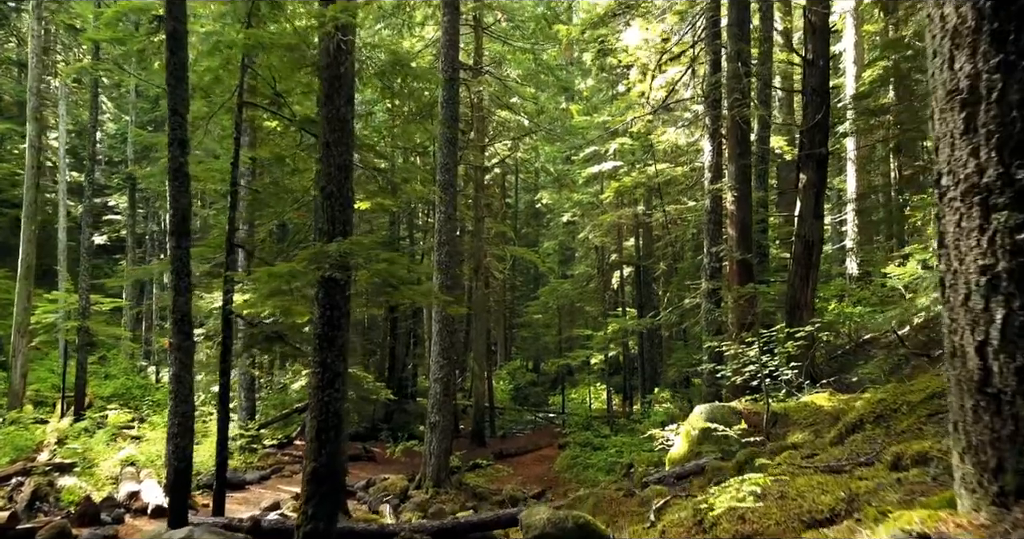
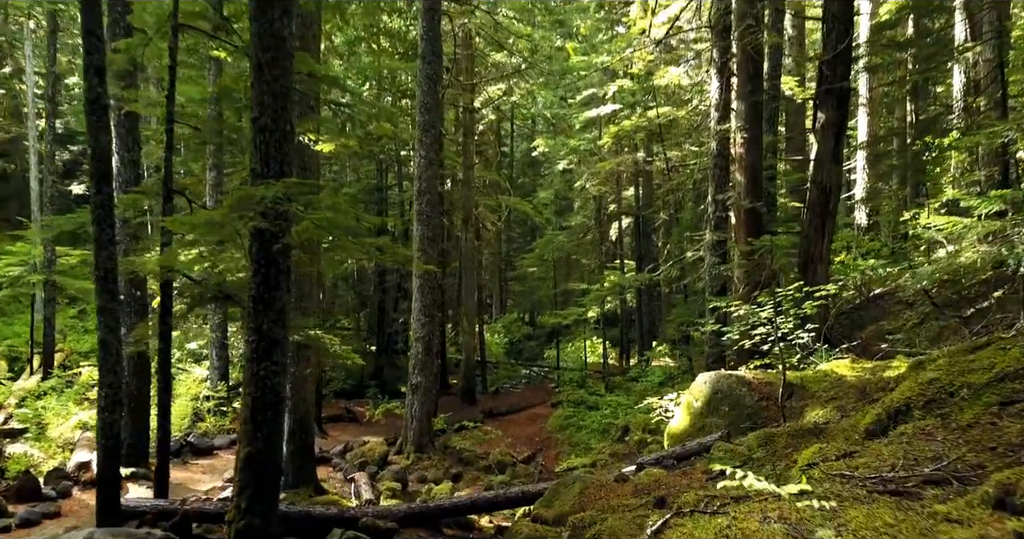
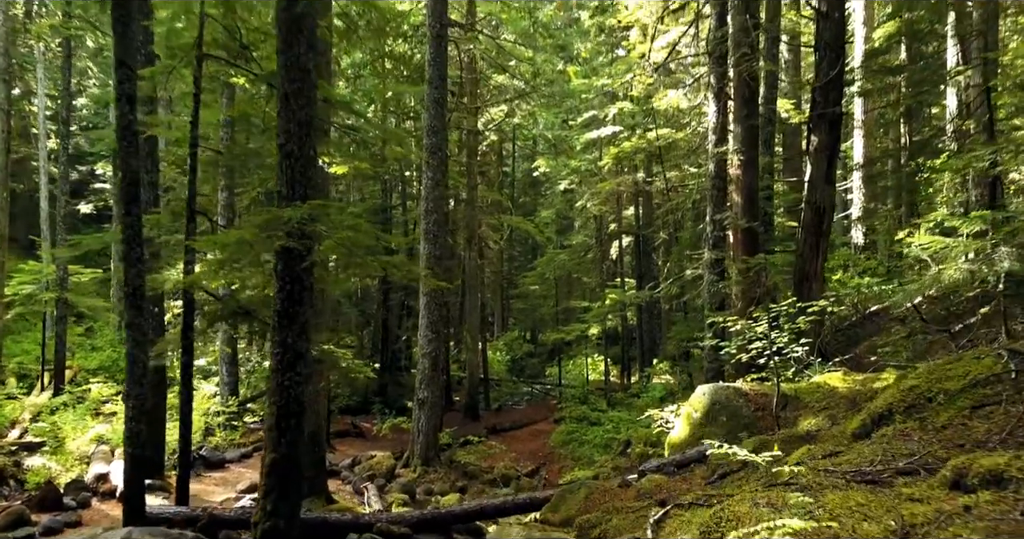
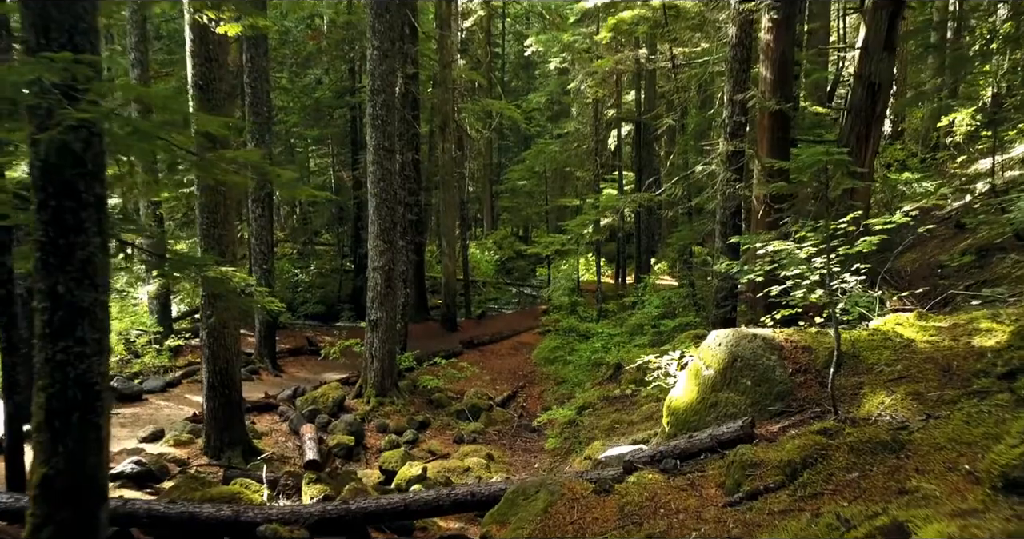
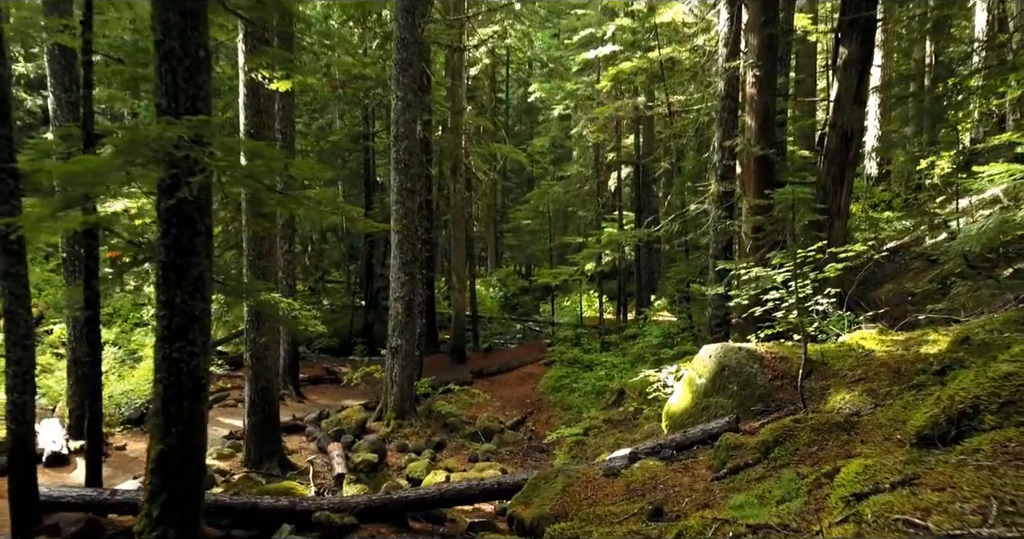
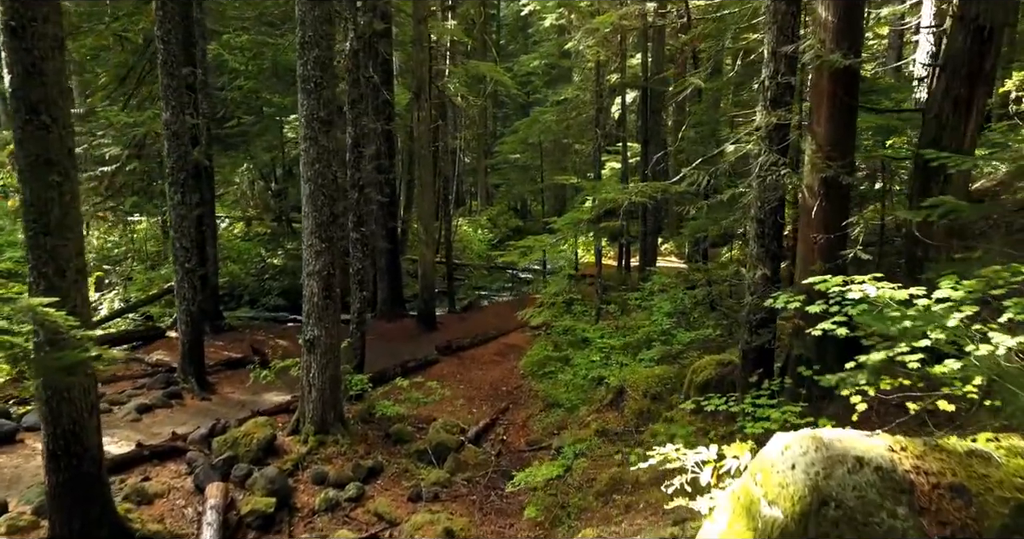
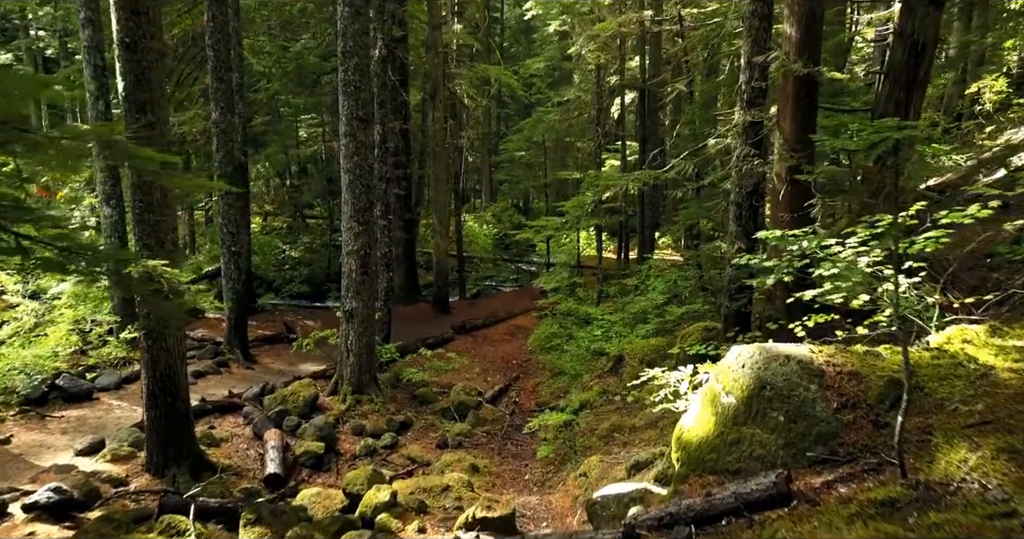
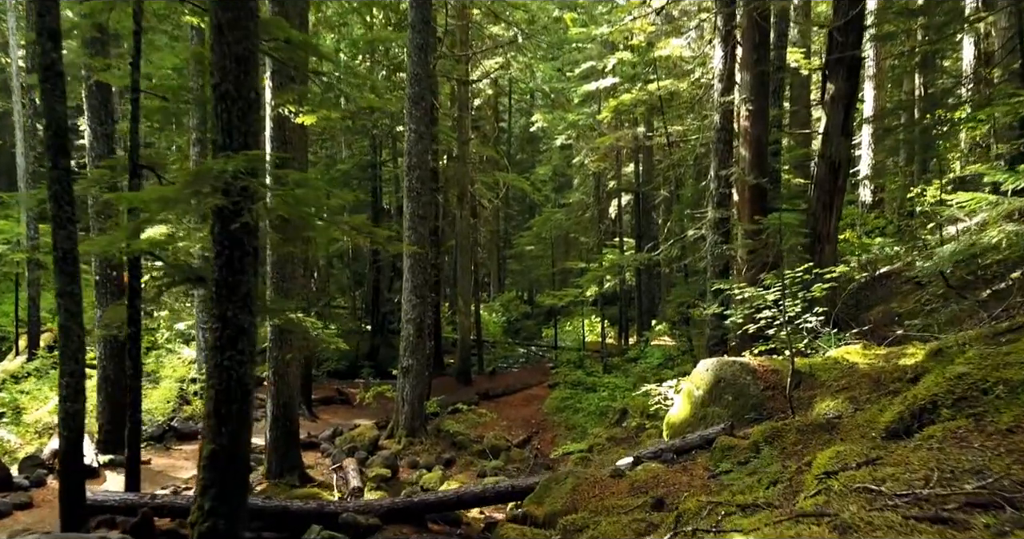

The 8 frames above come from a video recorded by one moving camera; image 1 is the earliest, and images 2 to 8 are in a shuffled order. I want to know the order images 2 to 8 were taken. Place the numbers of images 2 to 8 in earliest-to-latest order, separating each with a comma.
3, 2, 8, 5, 4, 7, 6
